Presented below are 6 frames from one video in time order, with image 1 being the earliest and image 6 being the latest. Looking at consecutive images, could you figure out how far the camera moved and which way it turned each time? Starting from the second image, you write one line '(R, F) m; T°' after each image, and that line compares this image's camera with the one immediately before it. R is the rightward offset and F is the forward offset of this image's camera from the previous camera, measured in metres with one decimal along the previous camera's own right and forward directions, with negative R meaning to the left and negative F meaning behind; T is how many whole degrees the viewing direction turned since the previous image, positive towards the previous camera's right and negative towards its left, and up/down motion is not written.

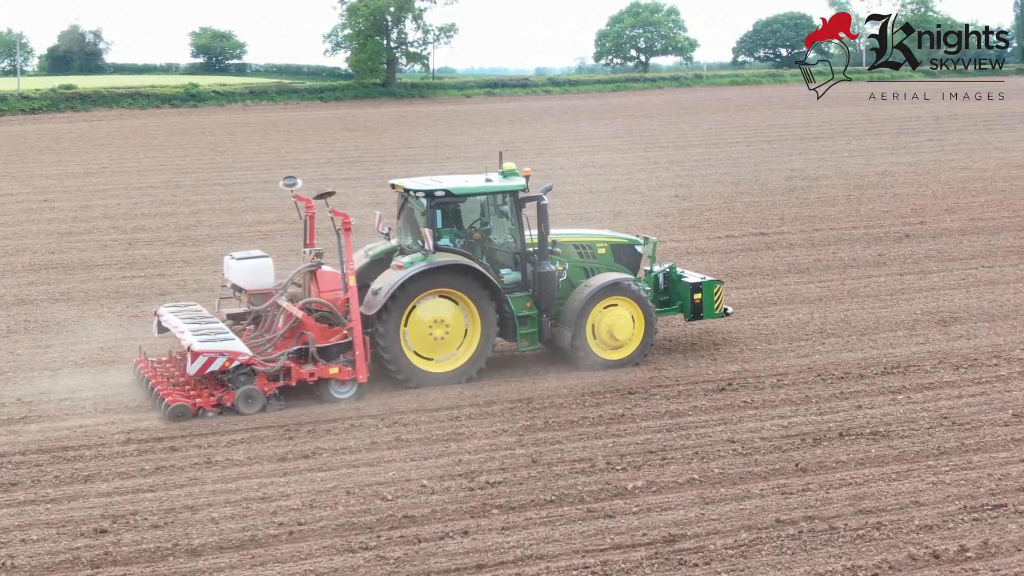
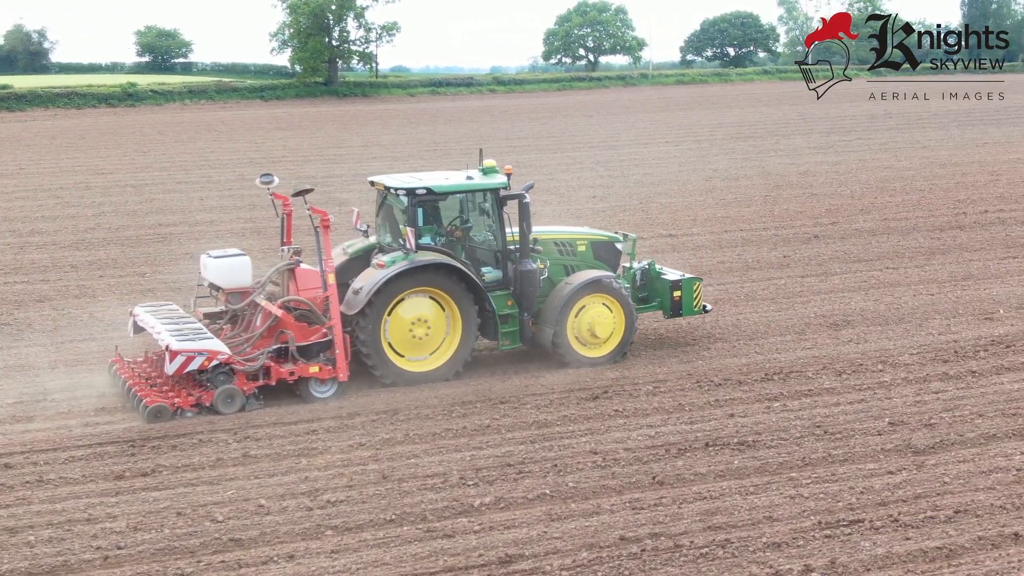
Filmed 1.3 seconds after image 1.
(+0.5, +0.3) m; +2°
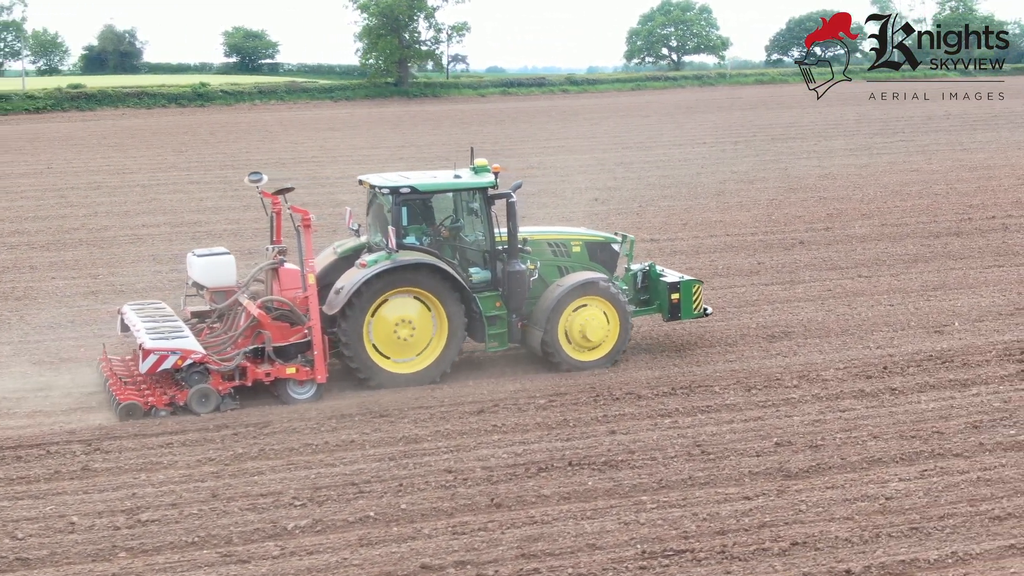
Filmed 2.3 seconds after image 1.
(+1.0, +0.3) m; -3°
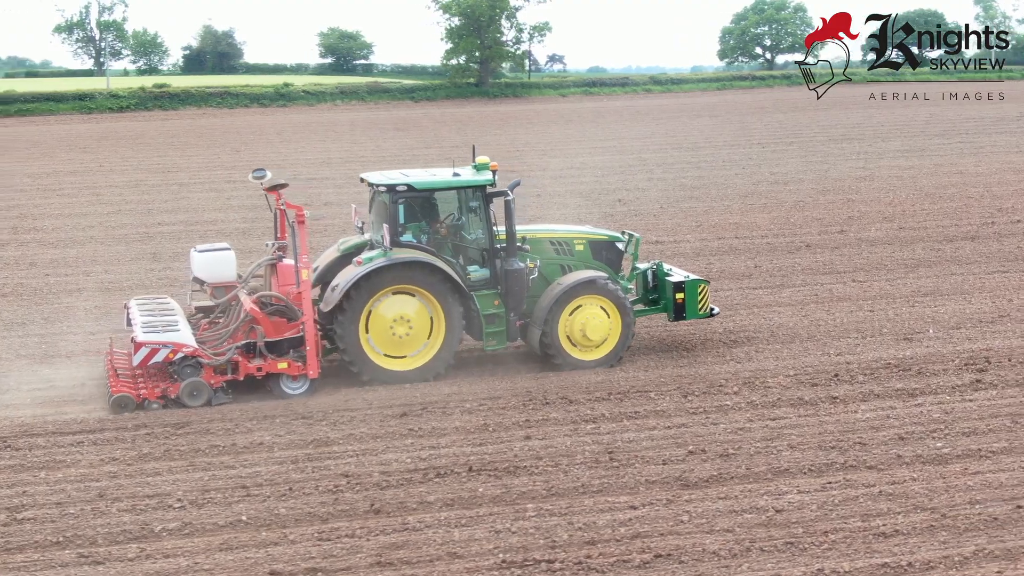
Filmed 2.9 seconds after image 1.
(+0.8, +0.1) m; -4°
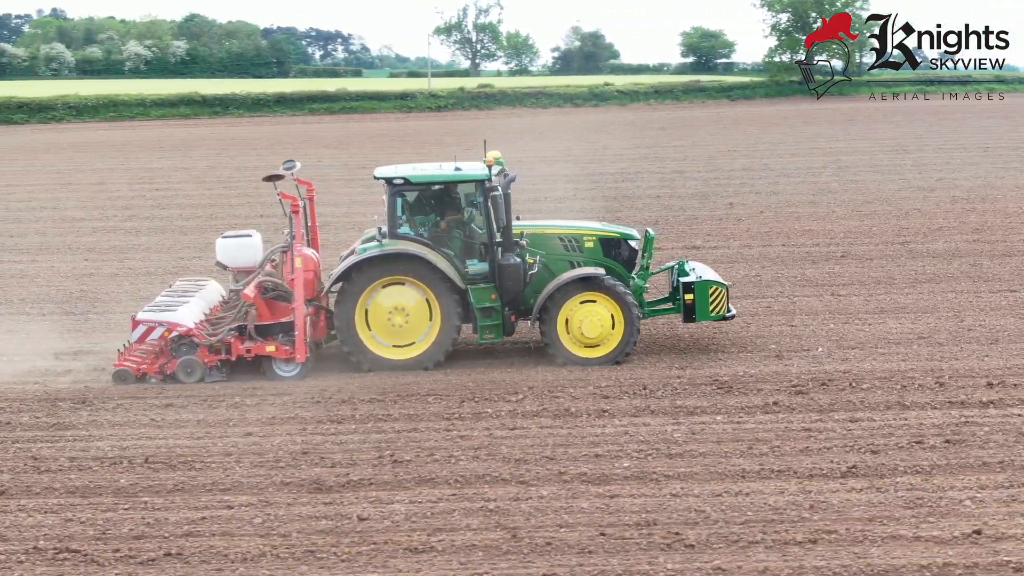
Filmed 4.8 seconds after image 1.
(+3.0, +0.4) m; -15°
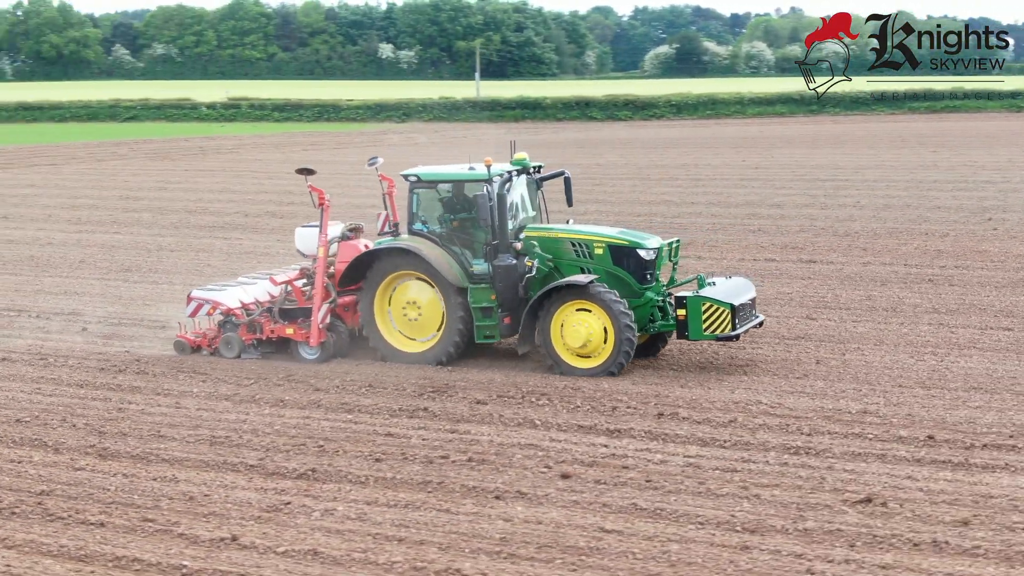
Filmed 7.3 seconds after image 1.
(+5.0, +1.0) m; -28°
